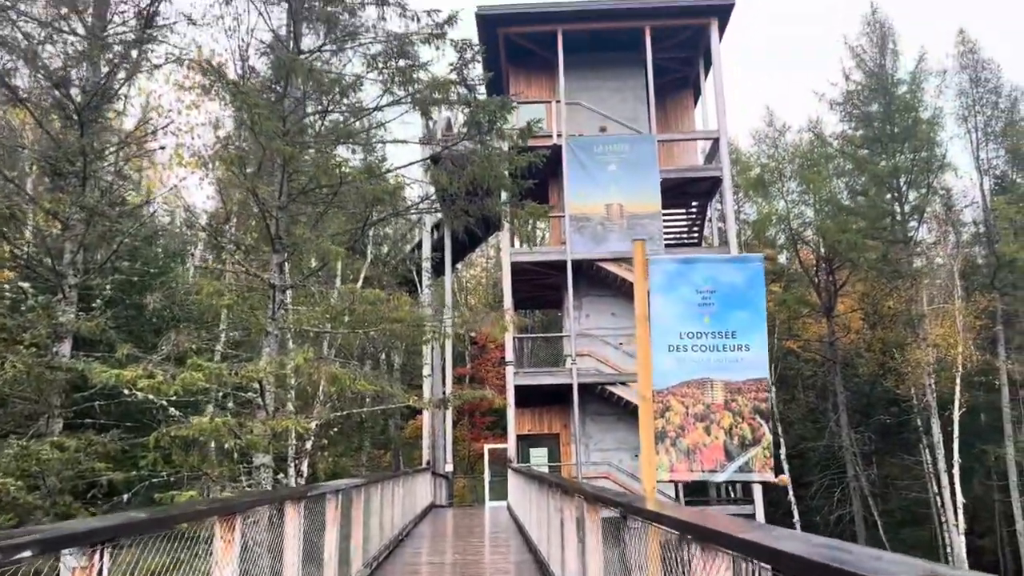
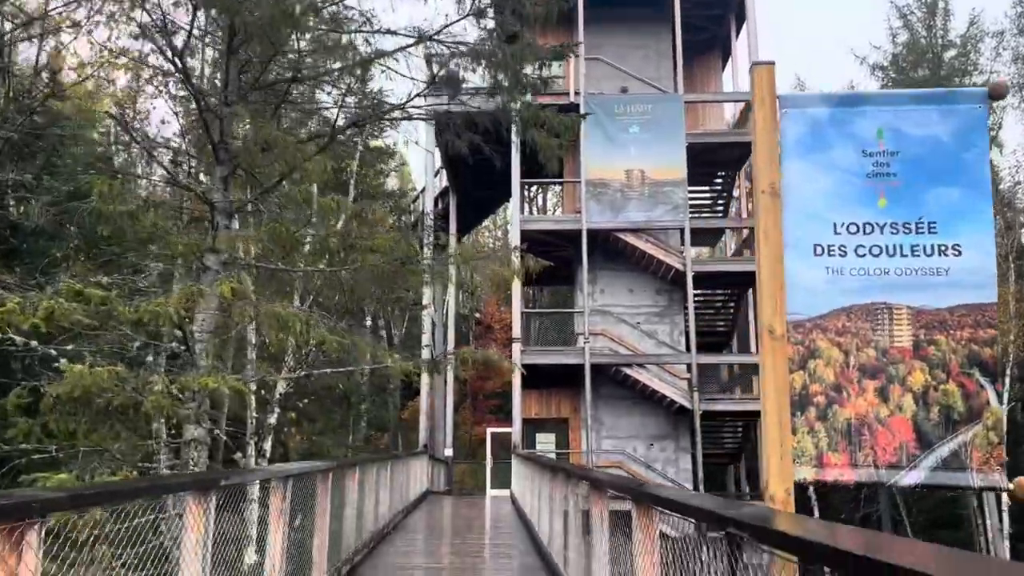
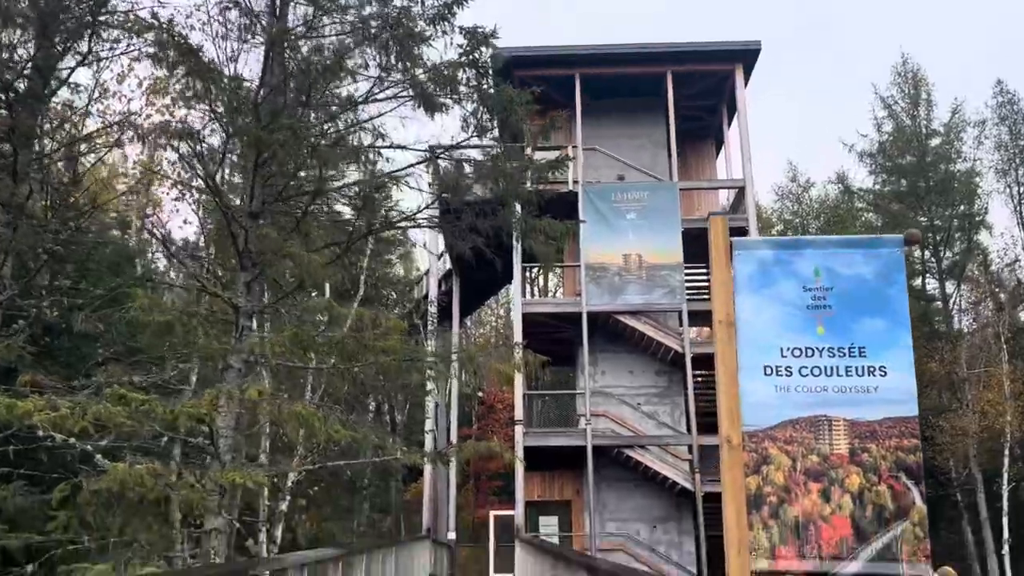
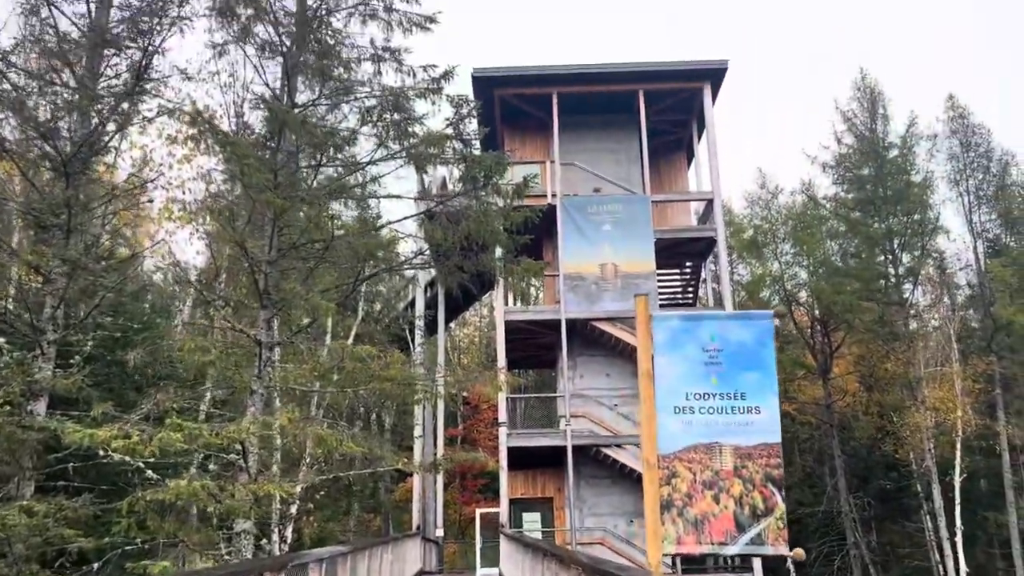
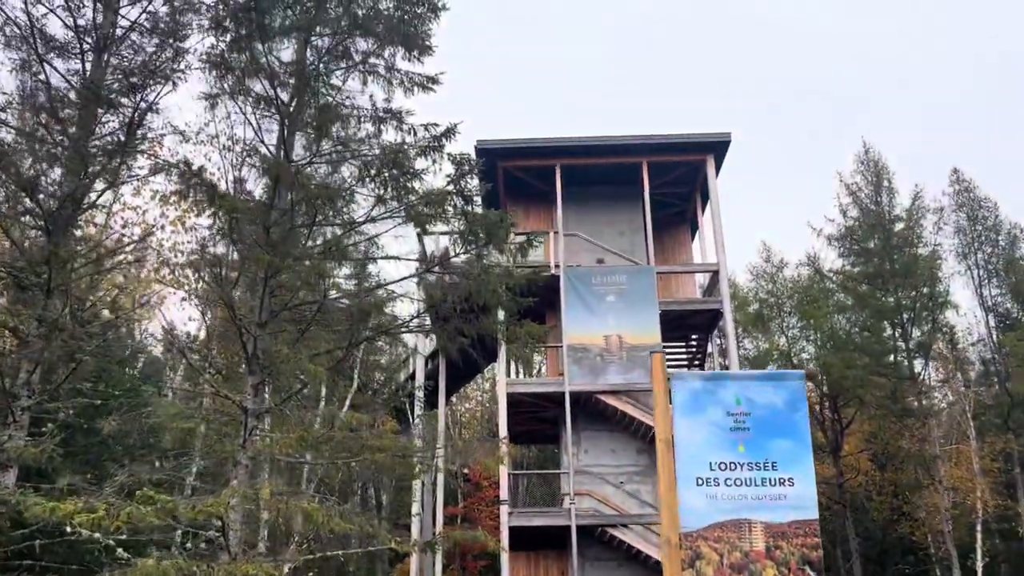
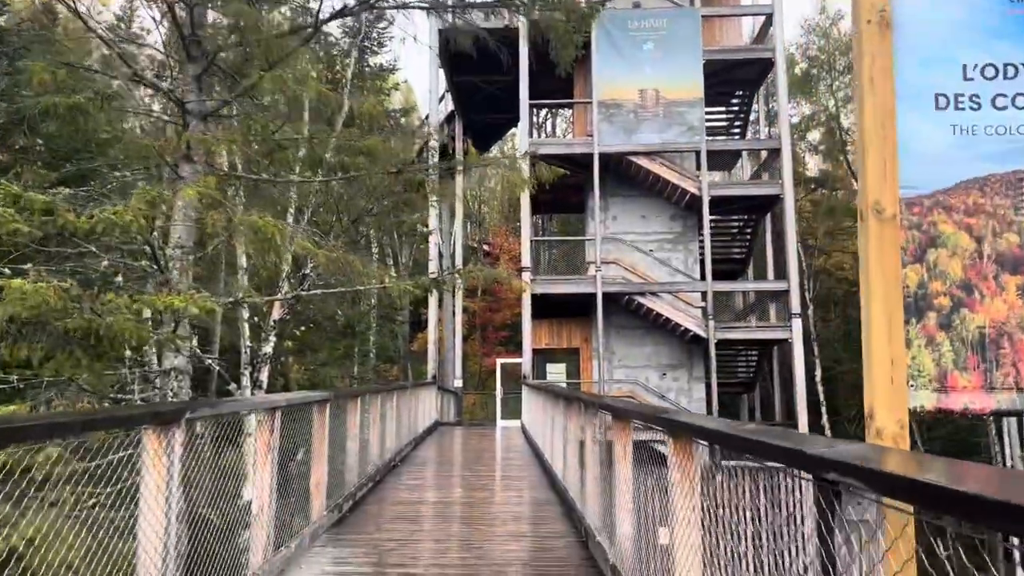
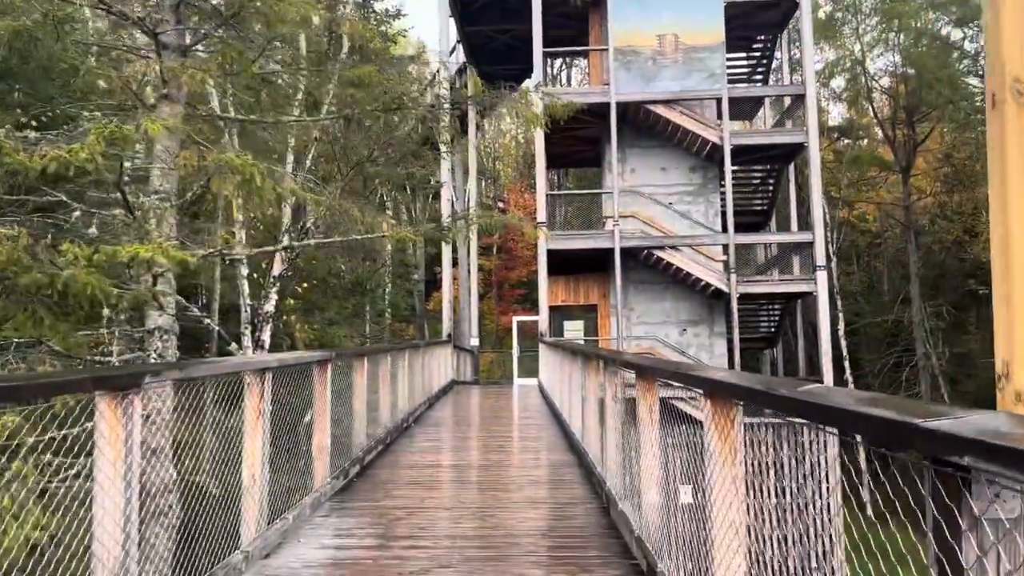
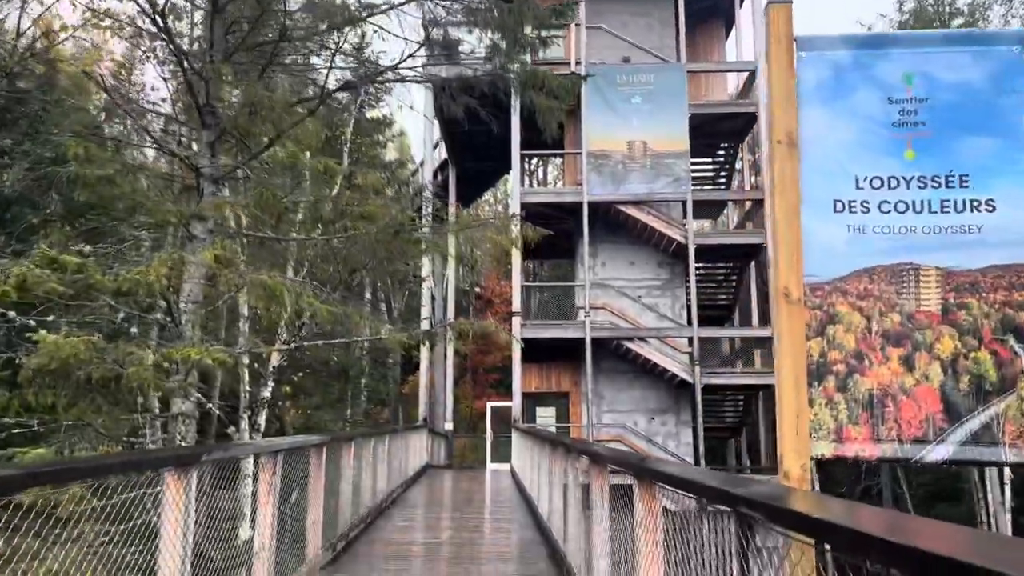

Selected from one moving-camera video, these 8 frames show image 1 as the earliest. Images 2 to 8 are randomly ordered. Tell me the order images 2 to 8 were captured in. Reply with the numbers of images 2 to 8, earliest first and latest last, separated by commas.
4, 5, 3, 2, 8, 6, 7
